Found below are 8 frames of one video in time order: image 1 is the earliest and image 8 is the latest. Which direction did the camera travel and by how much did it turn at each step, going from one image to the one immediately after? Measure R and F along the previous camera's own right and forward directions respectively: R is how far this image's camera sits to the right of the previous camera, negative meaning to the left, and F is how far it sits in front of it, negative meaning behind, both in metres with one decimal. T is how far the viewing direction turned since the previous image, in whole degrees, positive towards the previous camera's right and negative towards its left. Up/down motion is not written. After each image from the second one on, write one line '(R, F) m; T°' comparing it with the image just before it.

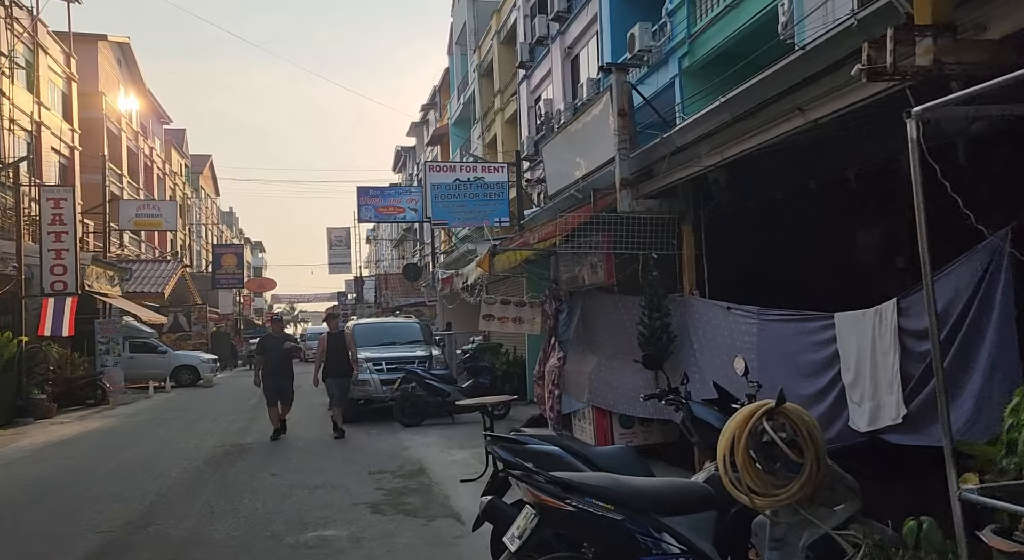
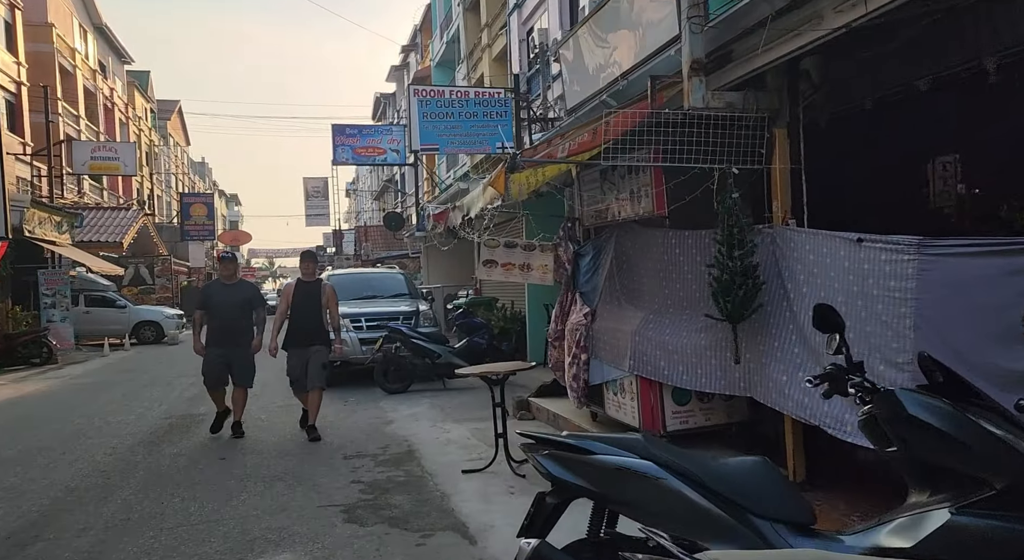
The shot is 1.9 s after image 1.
(-0.2, +1.8) m; +1°
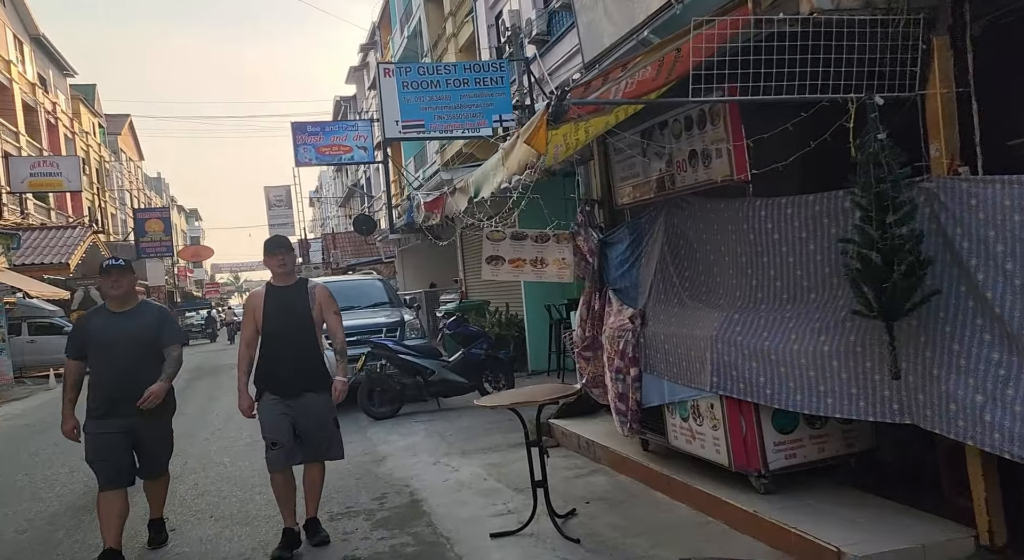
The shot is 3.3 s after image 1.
(-0.3, +1.5) m; +2°
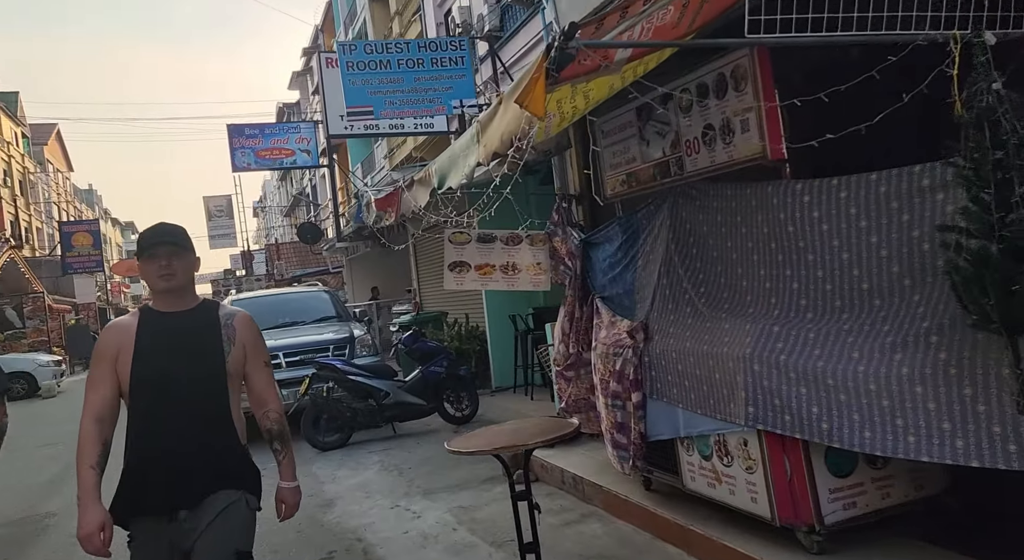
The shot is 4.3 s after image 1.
(-0.1, +0.9) m; +3°
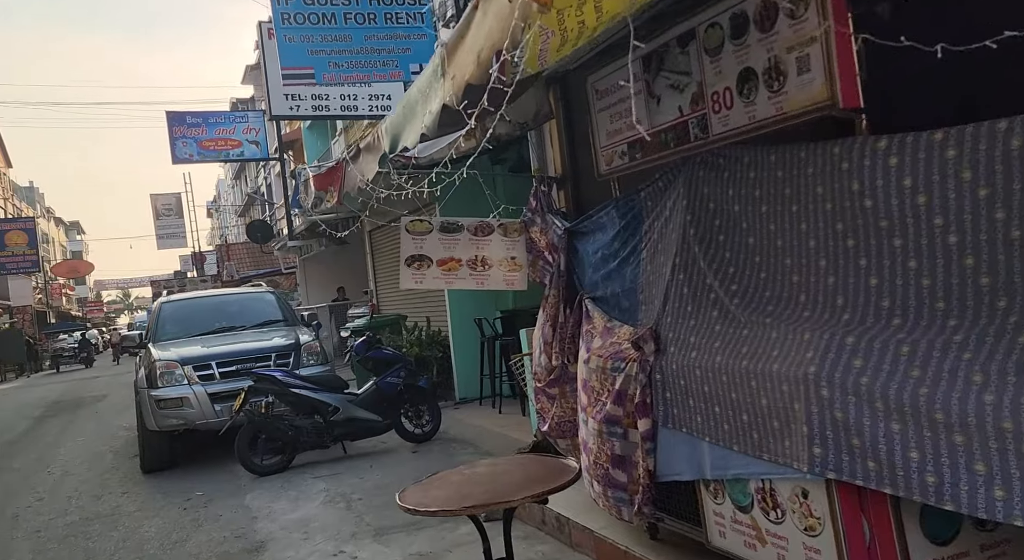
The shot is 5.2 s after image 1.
(0.0, +0.9) m; +3°
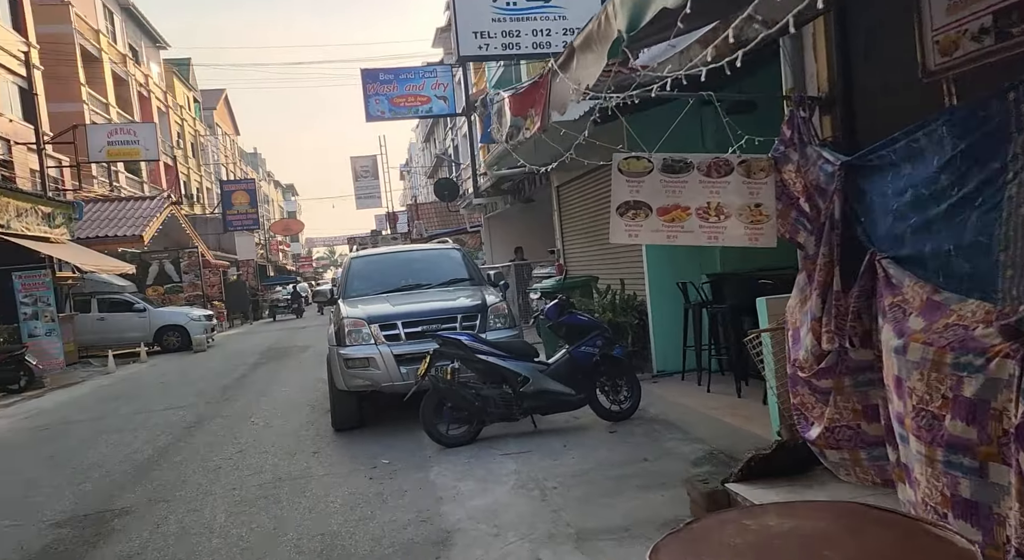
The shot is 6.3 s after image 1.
(-0.3, +1.0) m; -12°
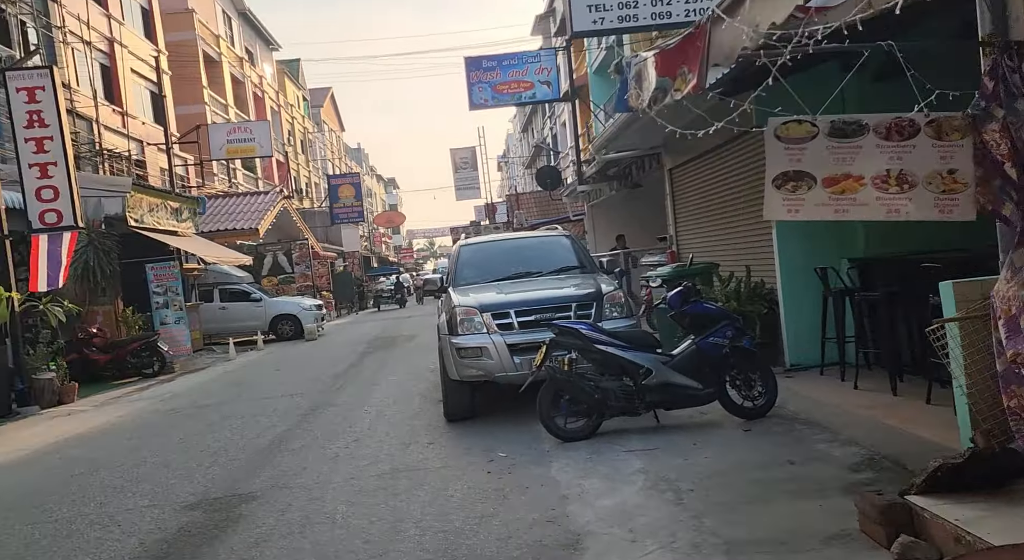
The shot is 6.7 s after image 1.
(-0.2, +0.4) m; -7°
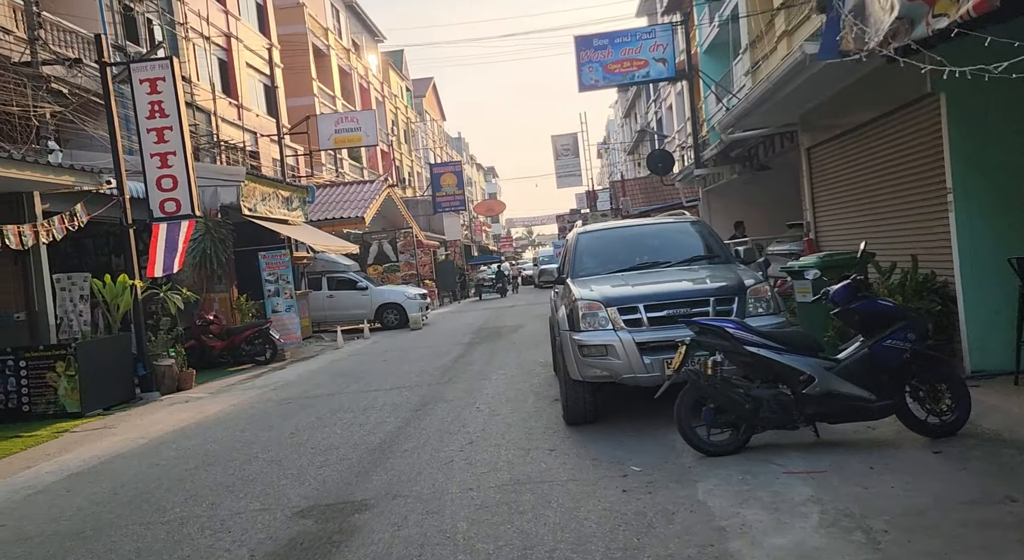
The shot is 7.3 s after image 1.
(-0.3, +0.8) m; -7°
